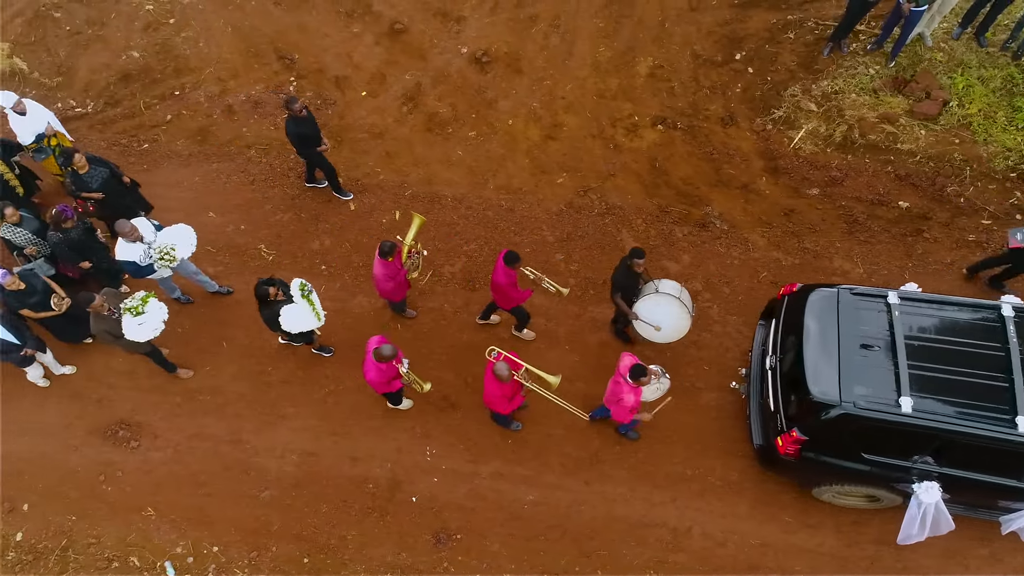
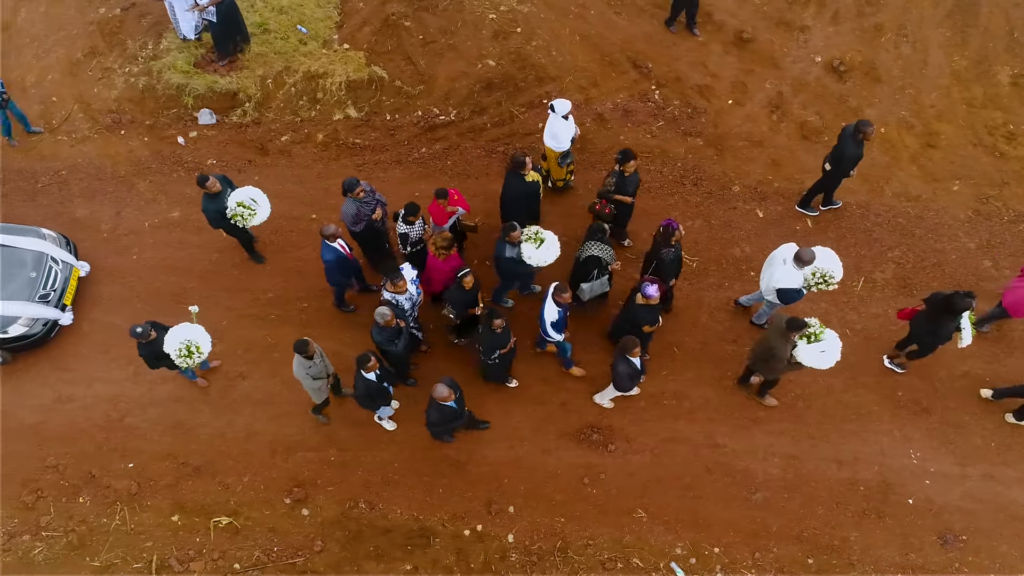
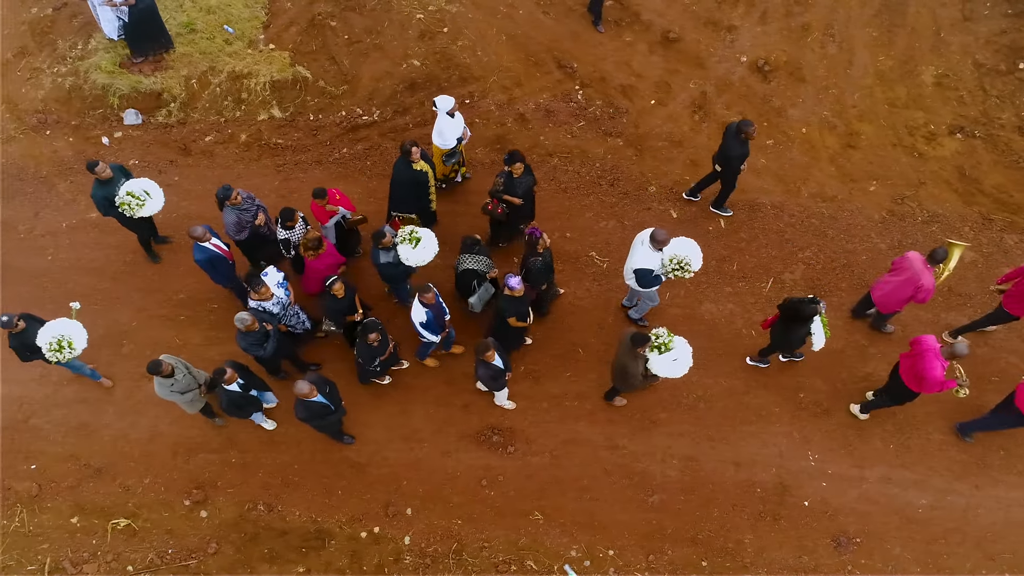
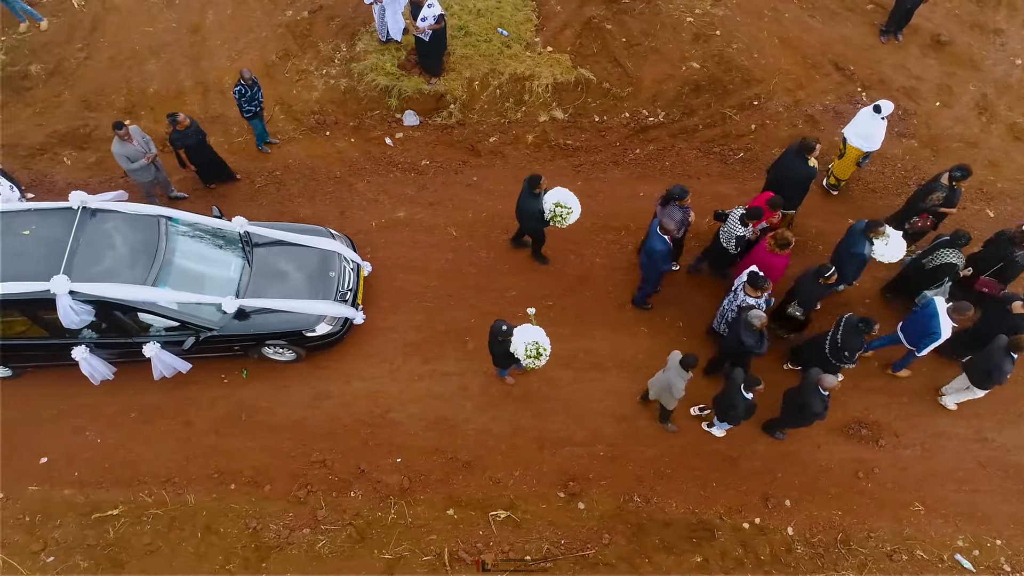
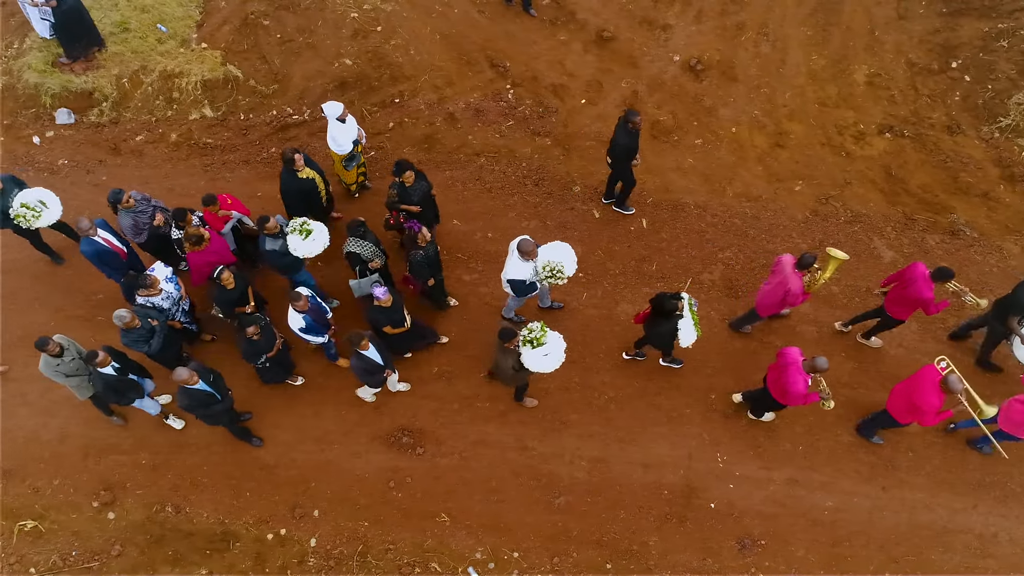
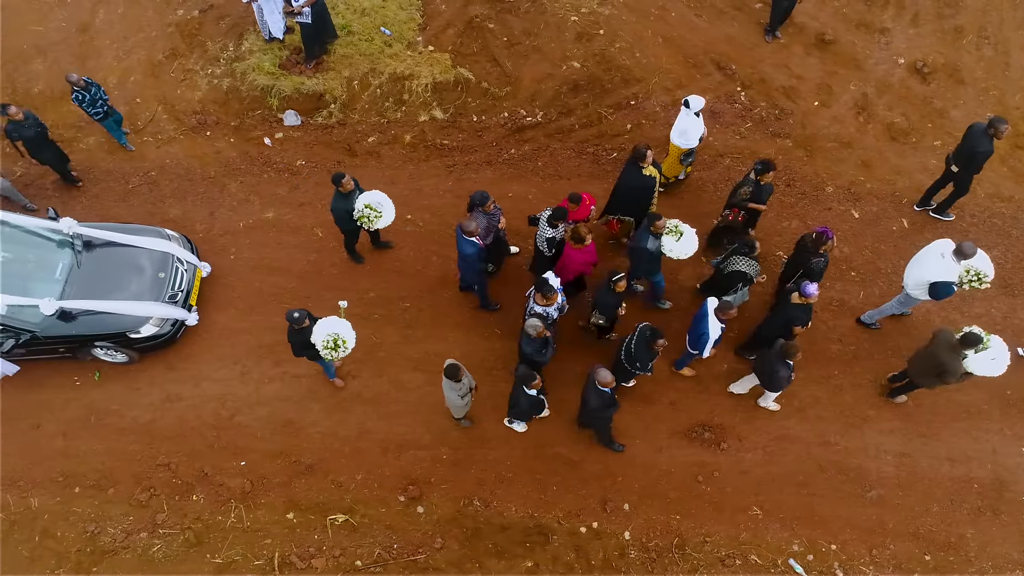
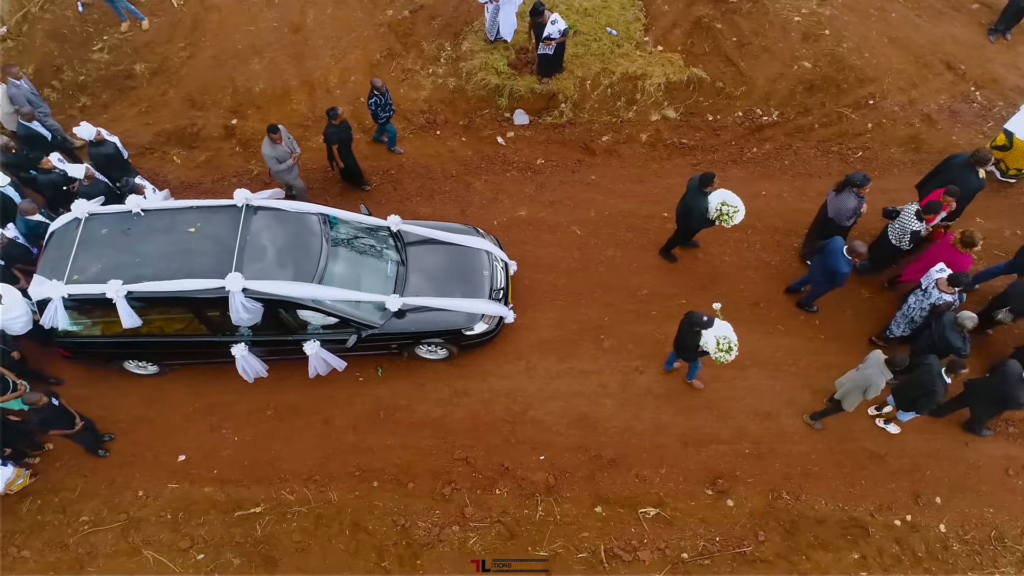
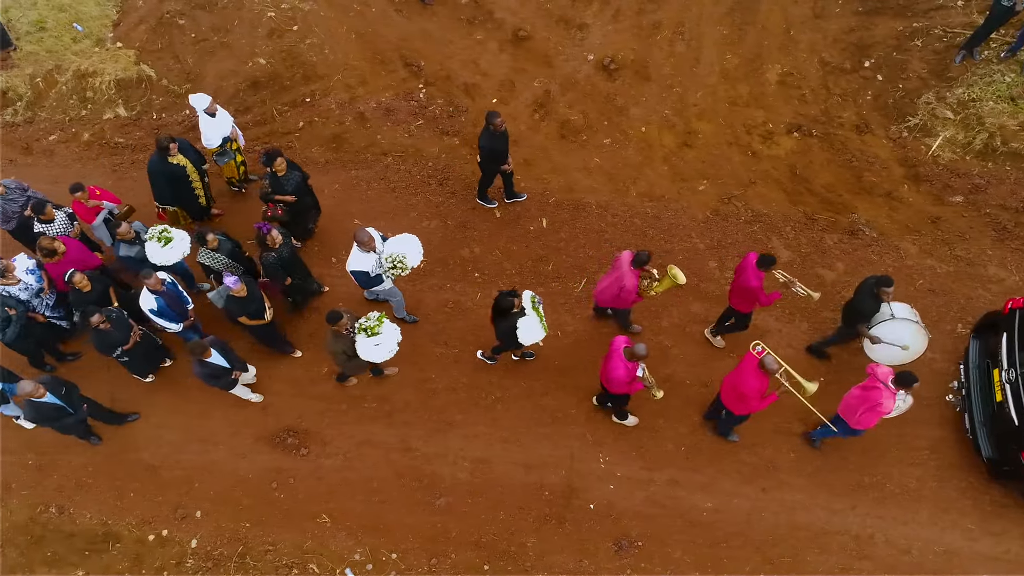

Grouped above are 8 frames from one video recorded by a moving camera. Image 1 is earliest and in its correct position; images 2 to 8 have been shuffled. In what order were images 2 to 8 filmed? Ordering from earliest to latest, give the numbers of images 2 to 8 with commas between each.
8, 5, 3, 2, 6, 4, 7
